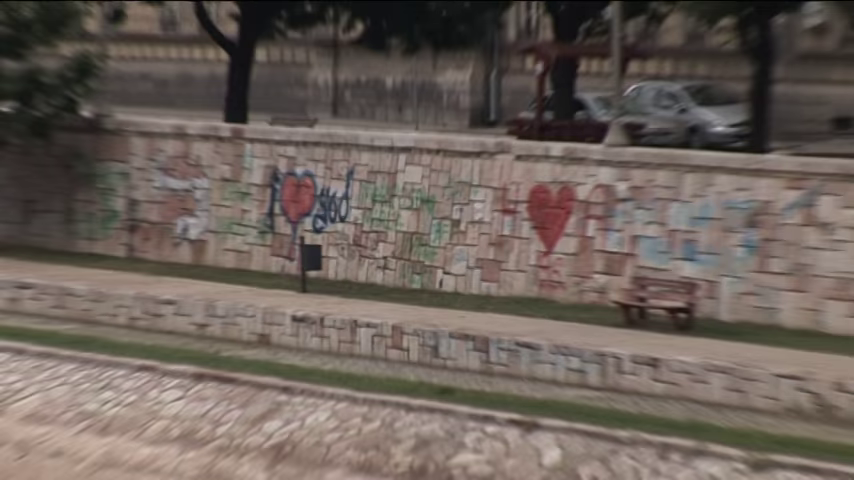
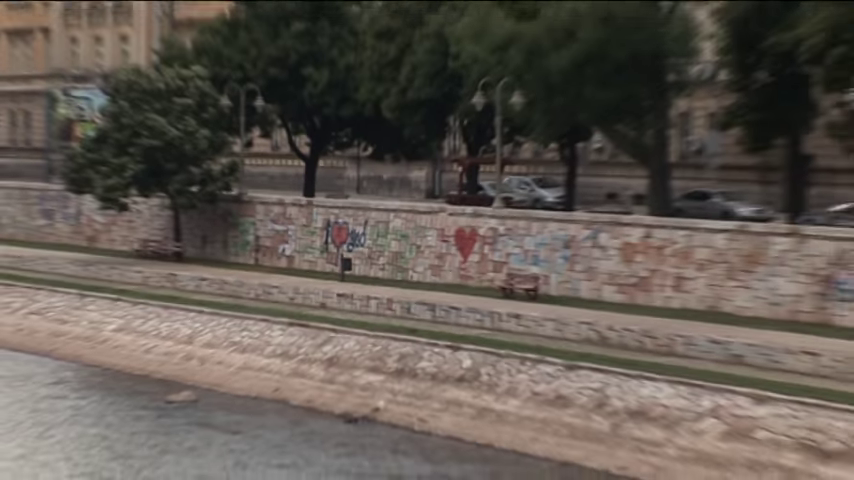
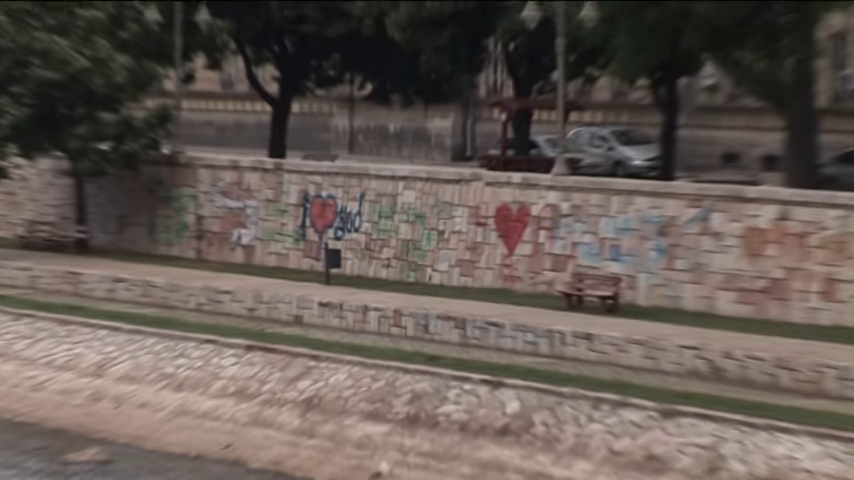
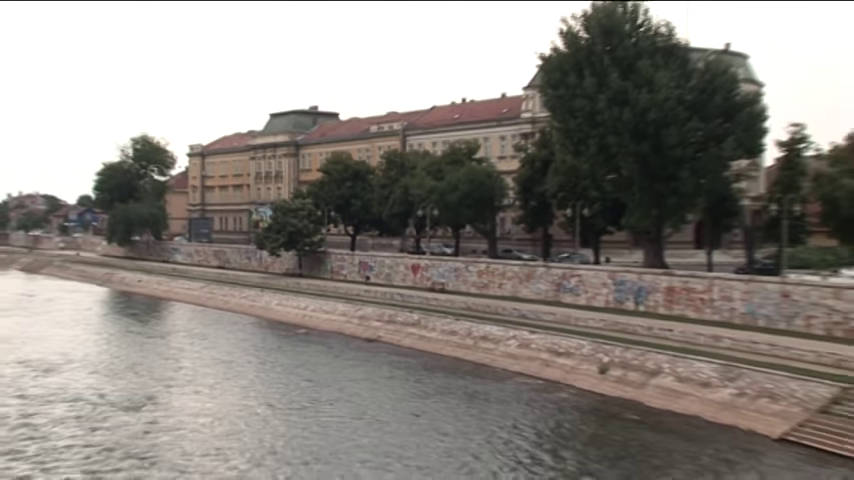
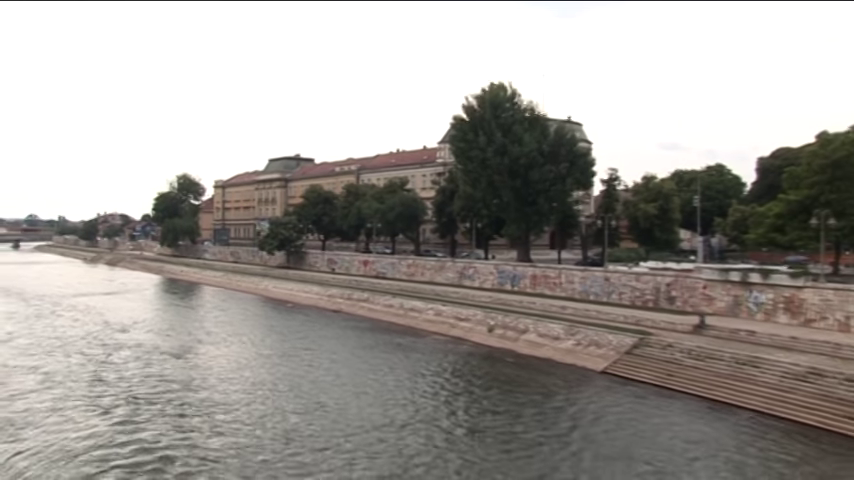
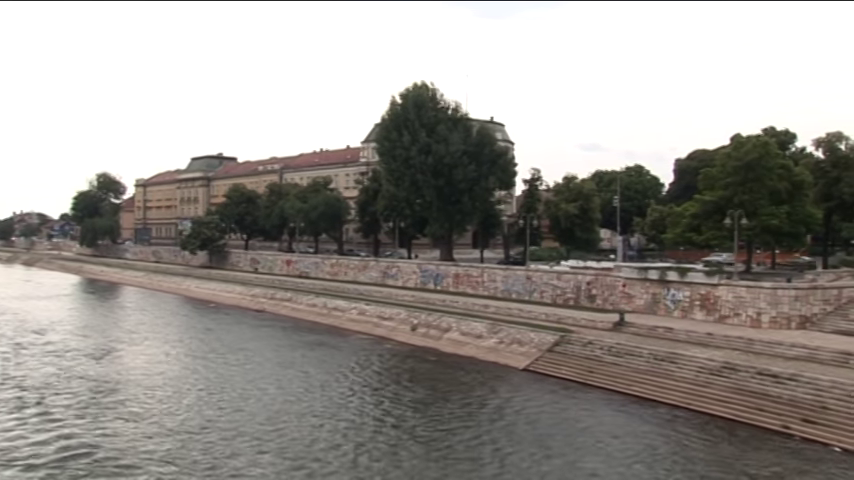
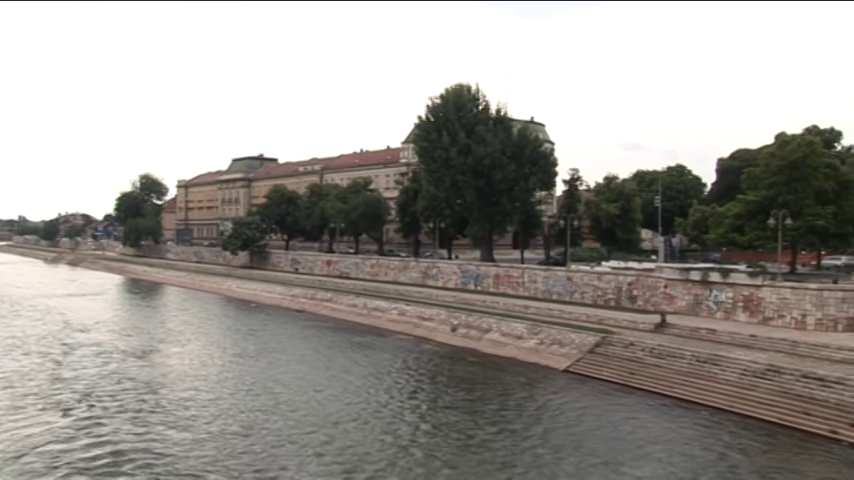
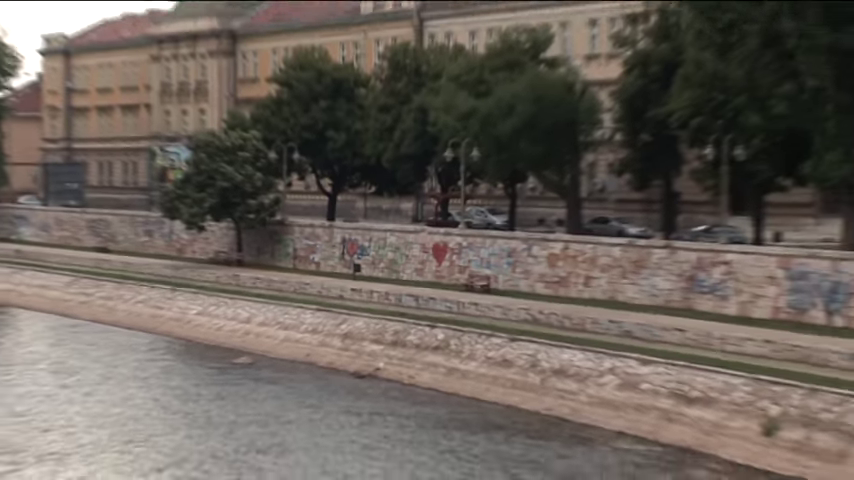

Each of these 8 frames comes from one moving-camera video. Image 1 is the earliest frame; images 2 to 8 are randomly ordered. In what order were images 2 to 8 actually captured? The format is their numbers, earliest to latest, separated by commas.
3, 2, 8, 4, 5, 7, 6
